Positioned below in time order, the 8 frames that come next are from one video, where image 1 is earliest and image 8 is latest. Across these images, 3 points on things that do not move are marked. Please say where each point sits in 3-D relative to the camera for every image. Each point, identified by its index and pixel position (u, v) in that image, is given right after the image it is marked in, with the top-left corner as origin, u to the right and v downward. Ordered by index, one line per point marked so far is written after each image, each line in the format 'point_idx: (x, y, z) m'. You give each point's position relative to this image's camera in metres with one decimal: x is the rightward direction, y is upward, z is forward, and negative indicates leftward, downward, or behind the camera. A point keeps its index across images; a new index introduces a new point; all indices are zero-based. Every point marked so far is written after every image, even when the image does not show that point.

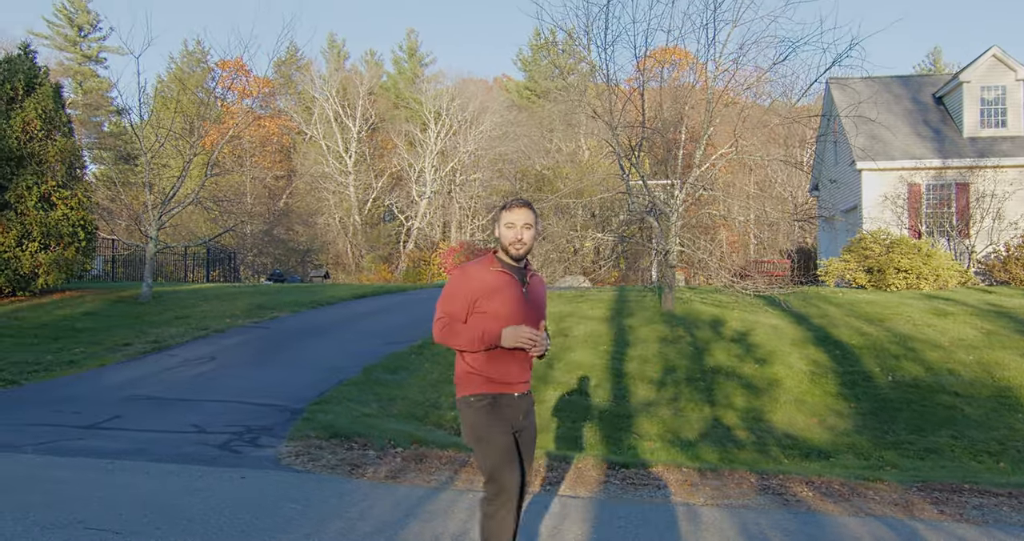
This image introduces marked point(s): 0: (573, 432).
0: (+0.7, -1.8, +9.8) m
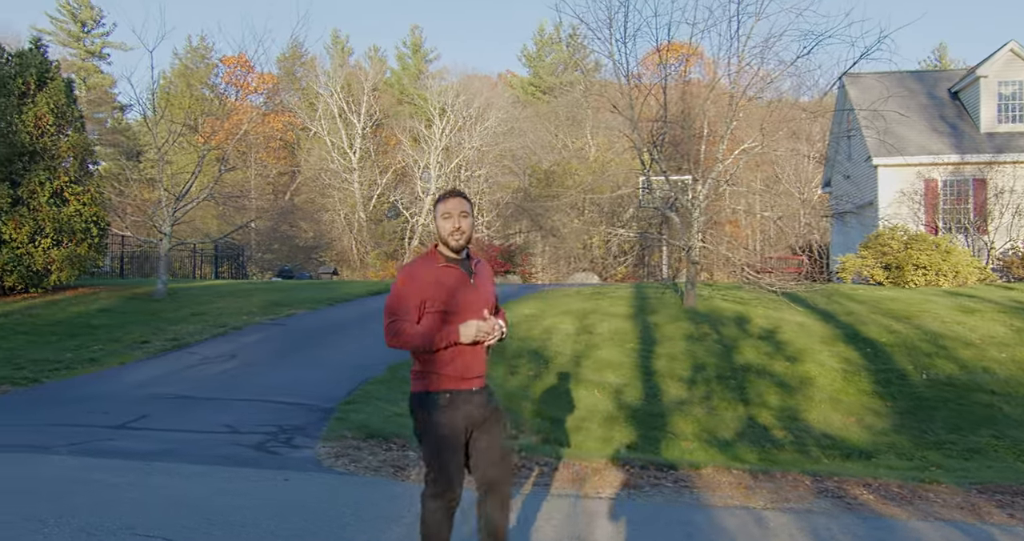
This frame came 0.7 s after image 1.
0: (+1.1, -1.7, +9.6) m
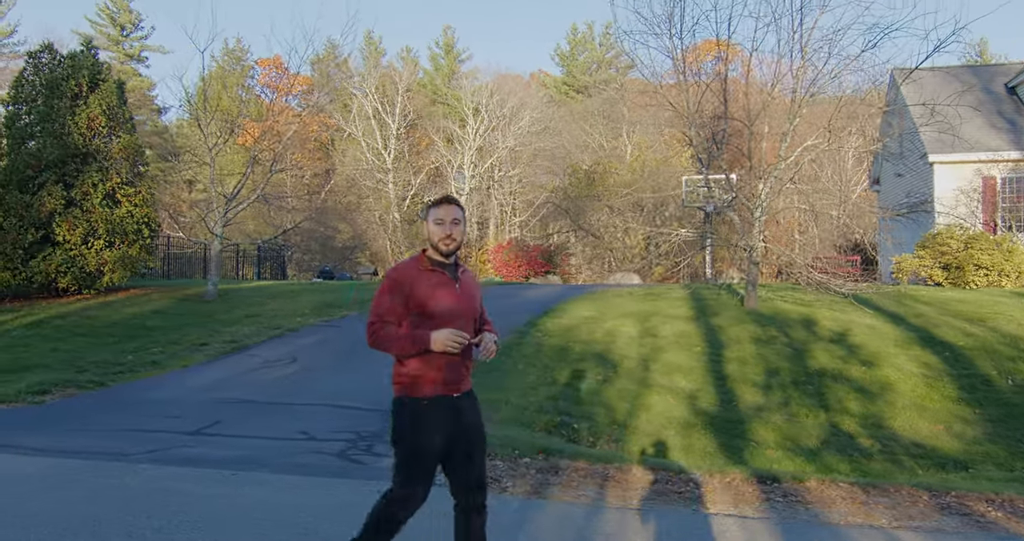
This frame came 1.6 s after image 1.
0: (+1.8, -1.7, +9.3) m
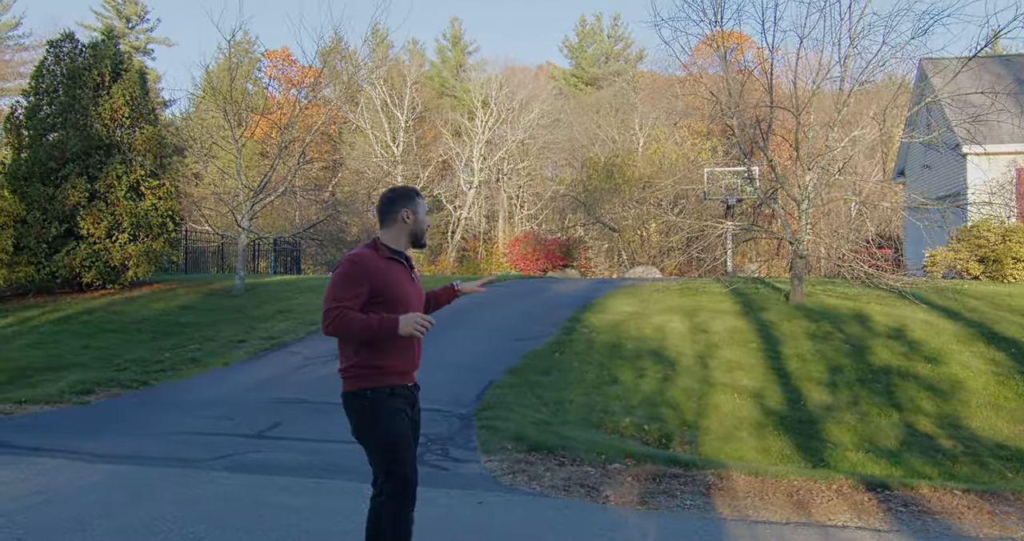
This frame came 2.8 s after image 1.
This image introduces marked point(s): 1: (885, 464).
0: (+2.5, -1.7, +8.9) m
1: (+3.5, -1.8, +8.4) m
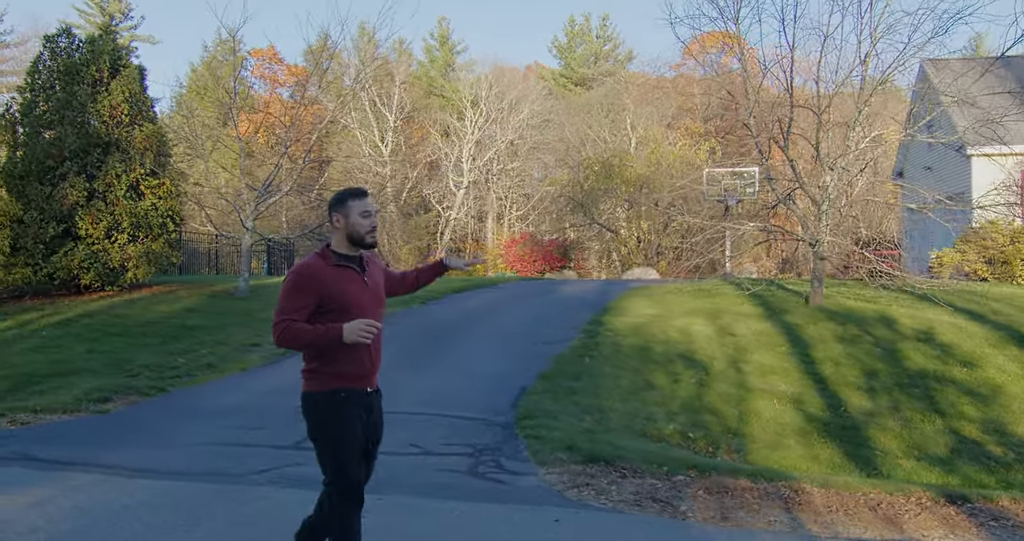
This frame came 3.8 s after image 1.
0: (+2.9, -1.7, +8.6) m
1: (+3.9, -1.8, +8.2) m
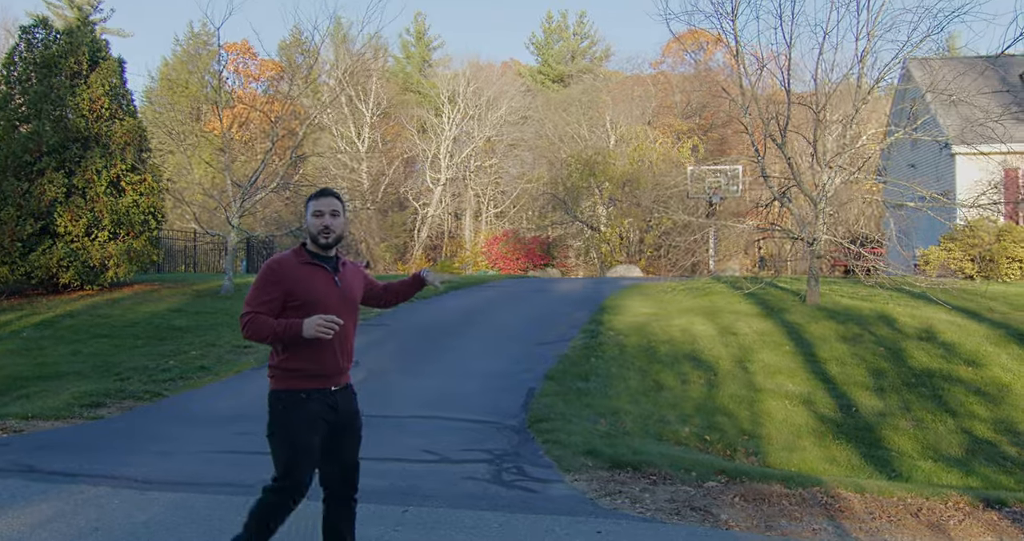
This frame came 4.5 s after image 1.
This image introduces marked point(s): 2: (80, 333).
0: (+3.0, -1.7, +8.5) m
1: (+4.0, -1.8, +8.1) m
2: (-6.3, -0.9, +13.1) m
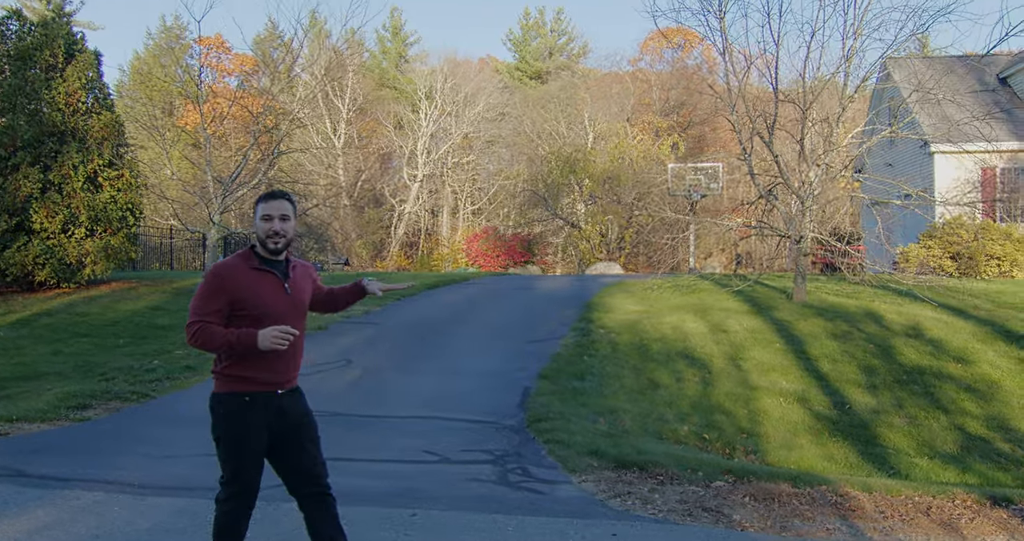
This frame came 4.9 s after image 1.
0: (+3.0, -1.7, +8.5) m
1: (+4.0, -1.8, +8.1) m
2: (-6.5, -0.9, +12.8) m
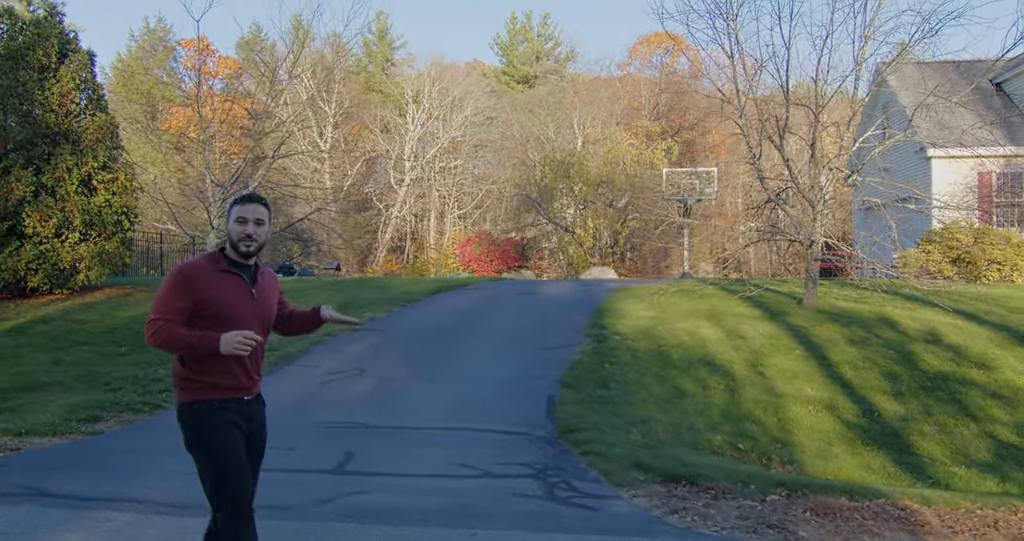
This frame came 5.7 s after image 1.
0: (+3.2, -1.7, +8.3) m
1: (+4.3, -1.9, +8.0) m
2: (-6.3, -1.0, +12.5) m
